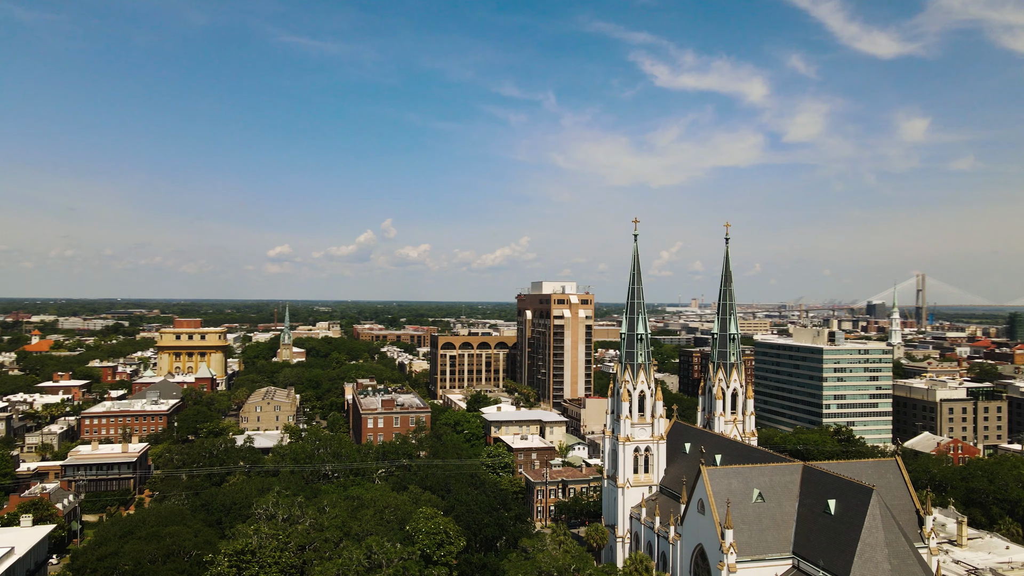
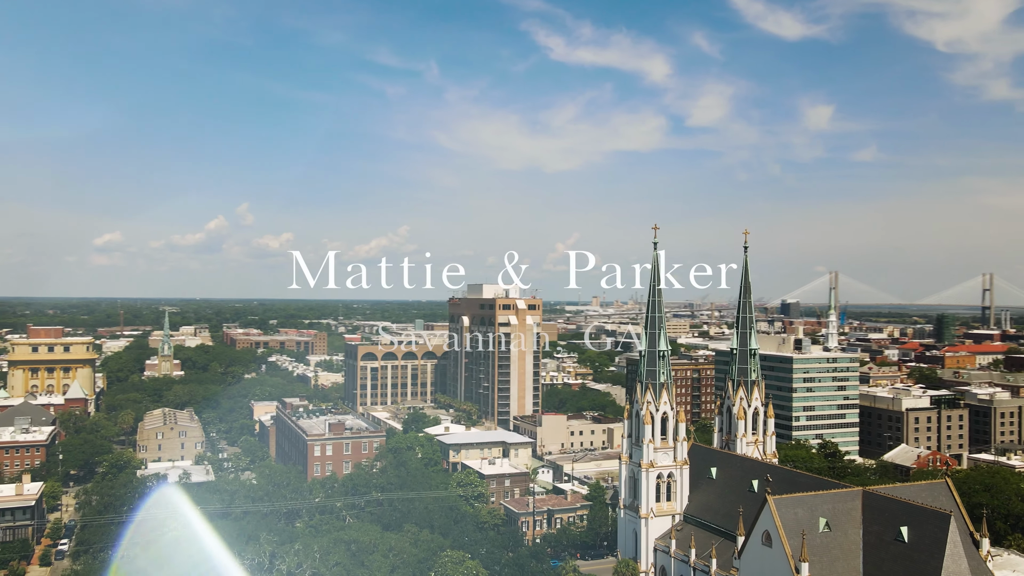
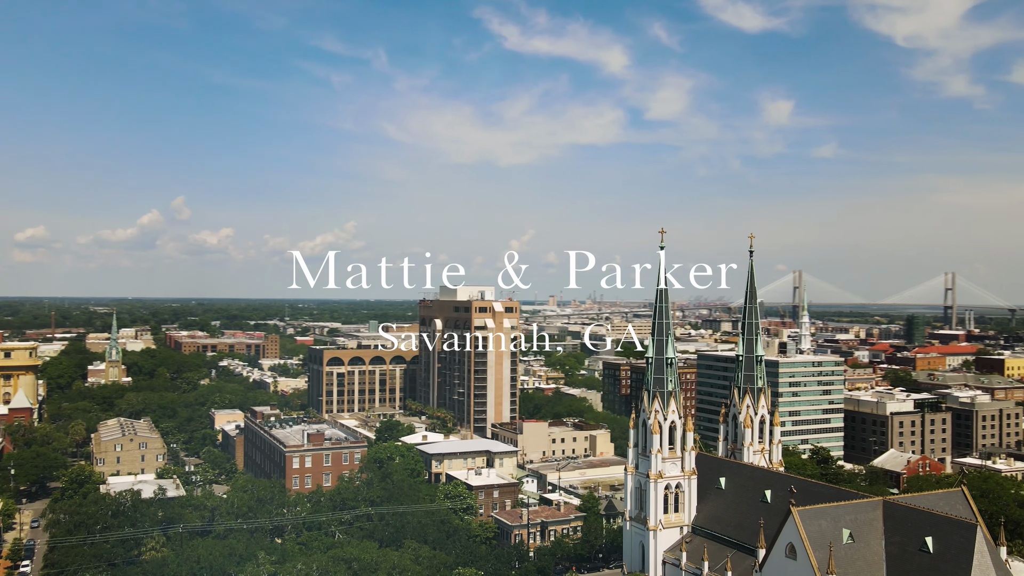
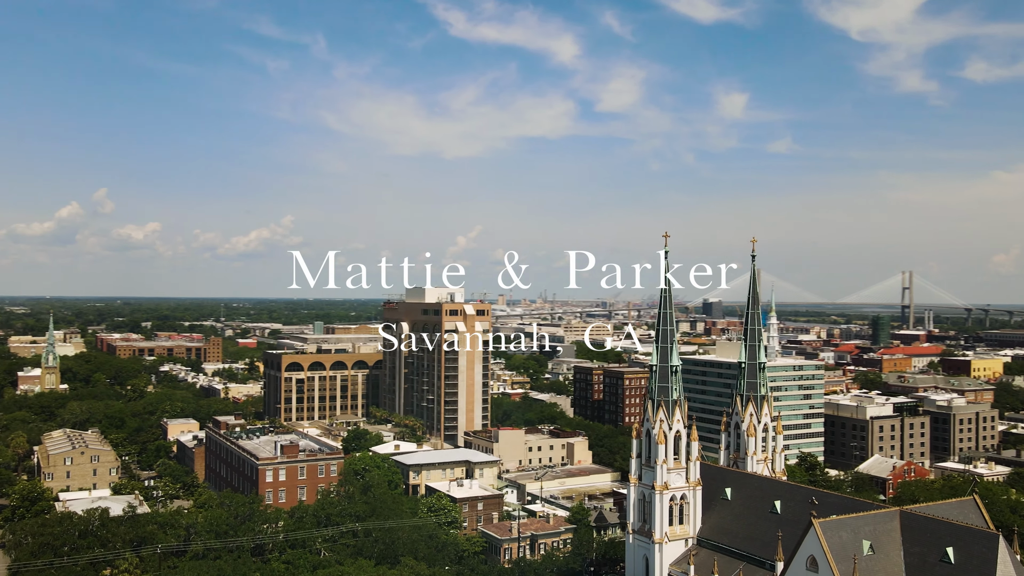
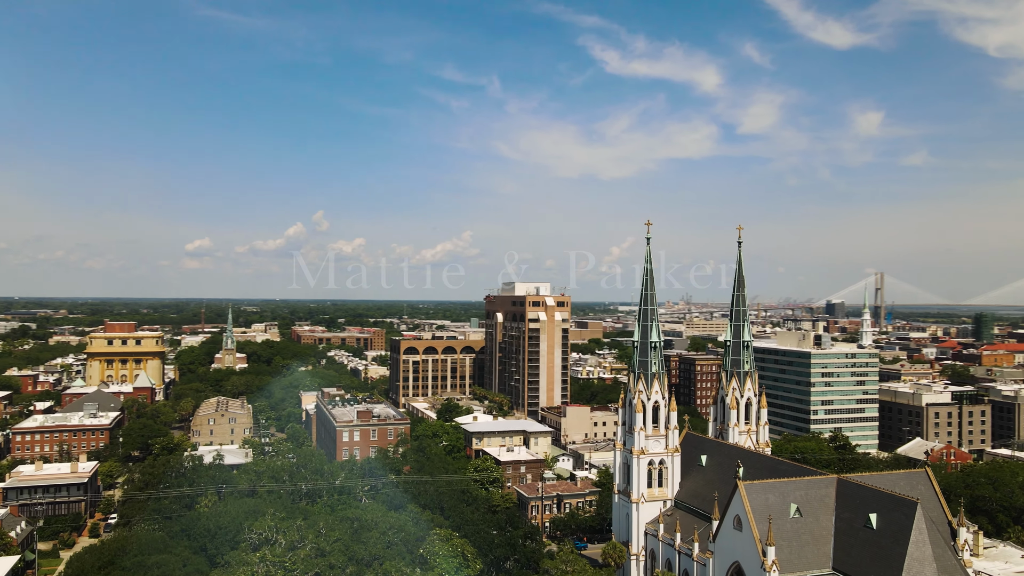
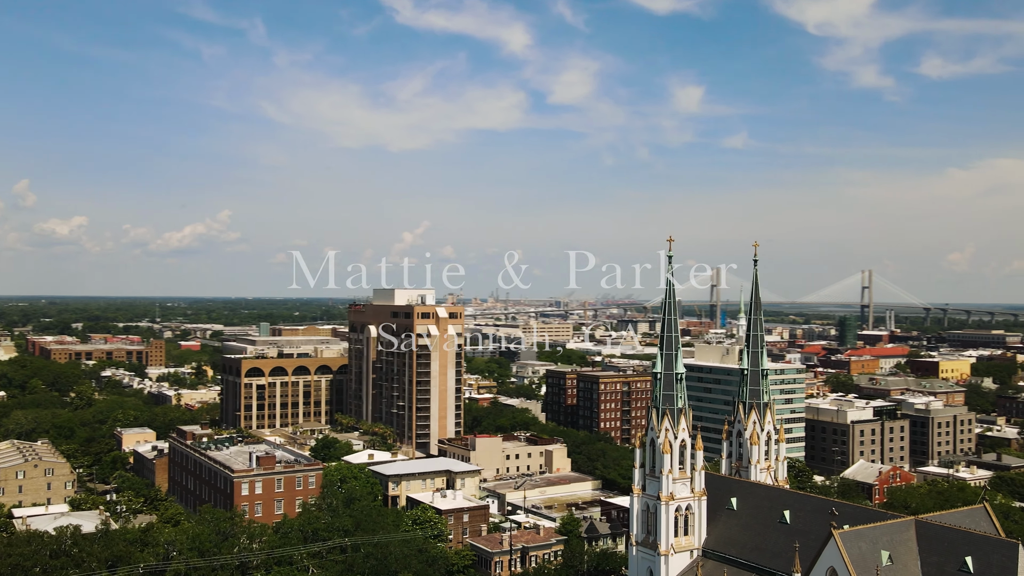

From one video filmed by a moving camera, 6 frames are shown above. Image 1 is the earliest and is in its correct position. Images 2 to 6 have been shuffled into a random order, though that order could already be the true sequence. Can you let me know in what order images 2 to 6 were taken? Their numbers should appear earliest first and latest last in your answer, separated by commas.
5, 2, 3, 4, 6
